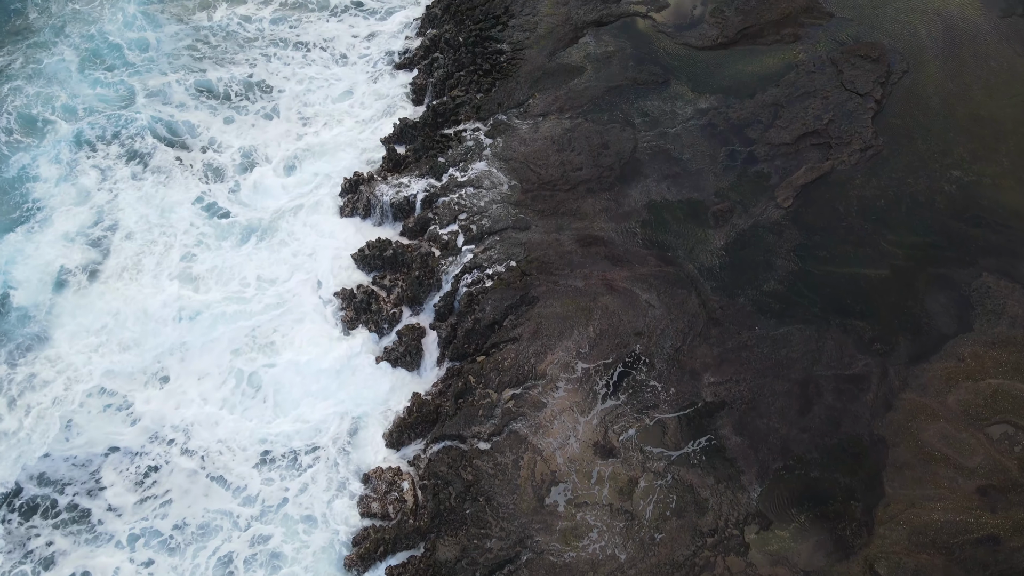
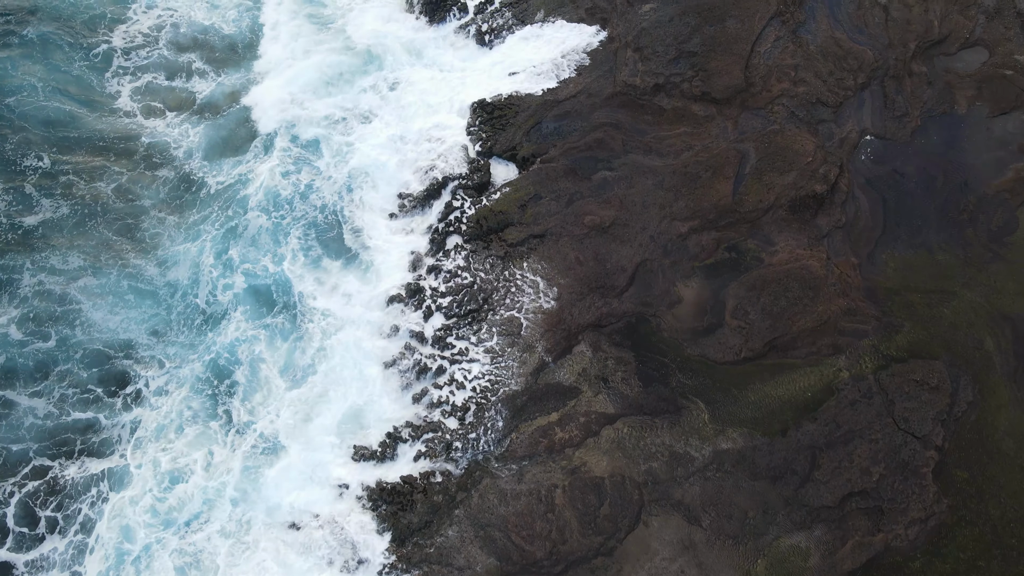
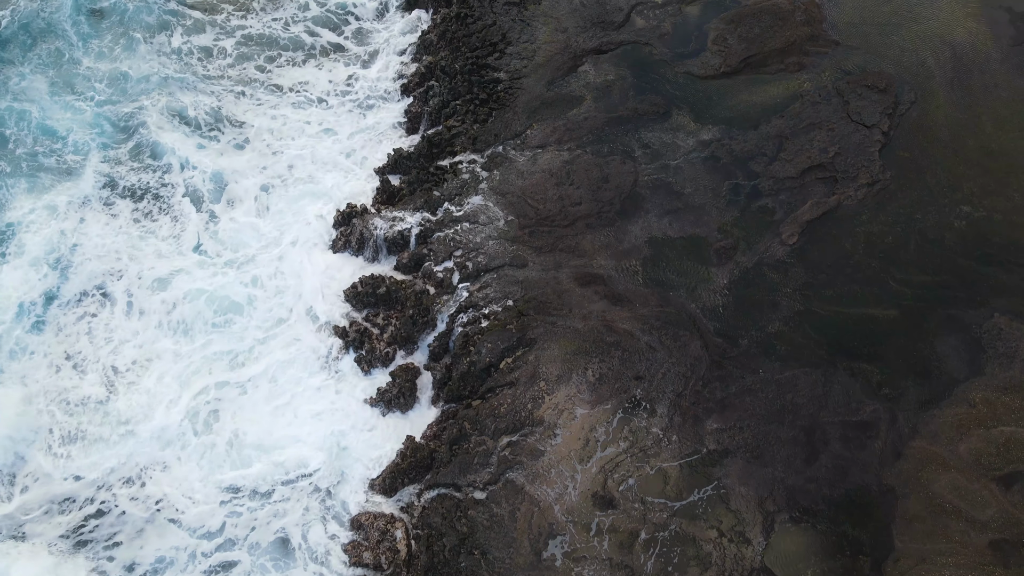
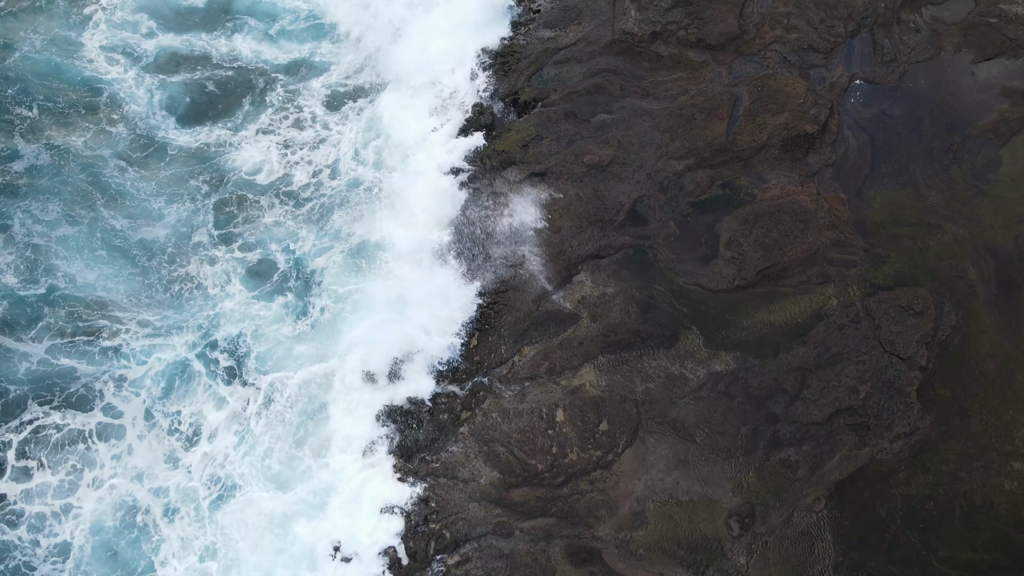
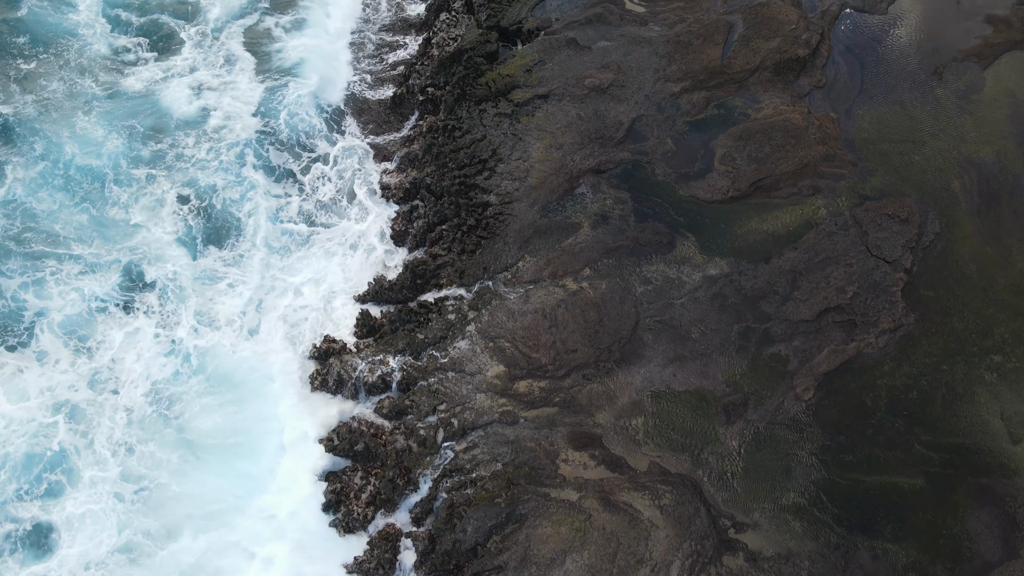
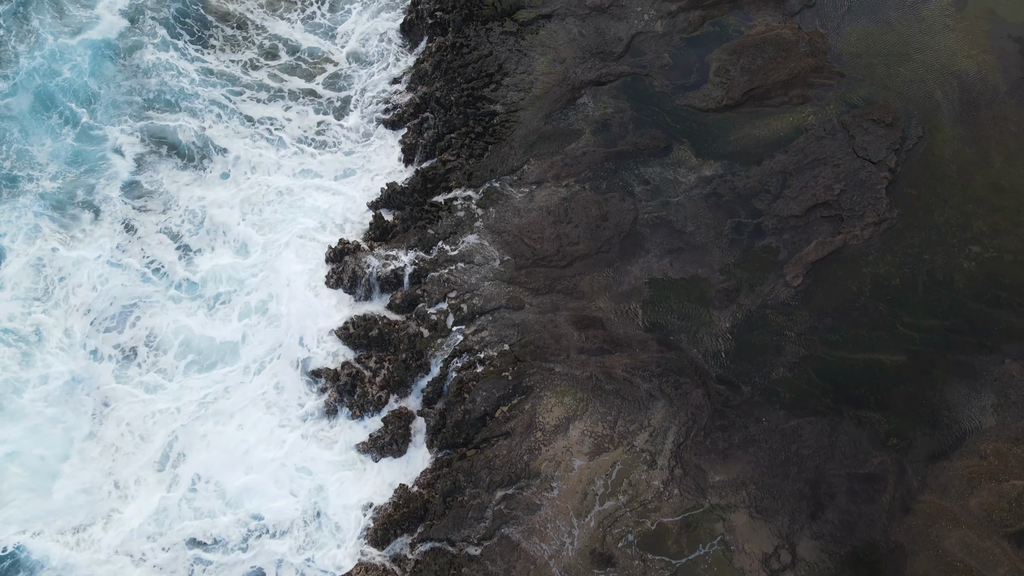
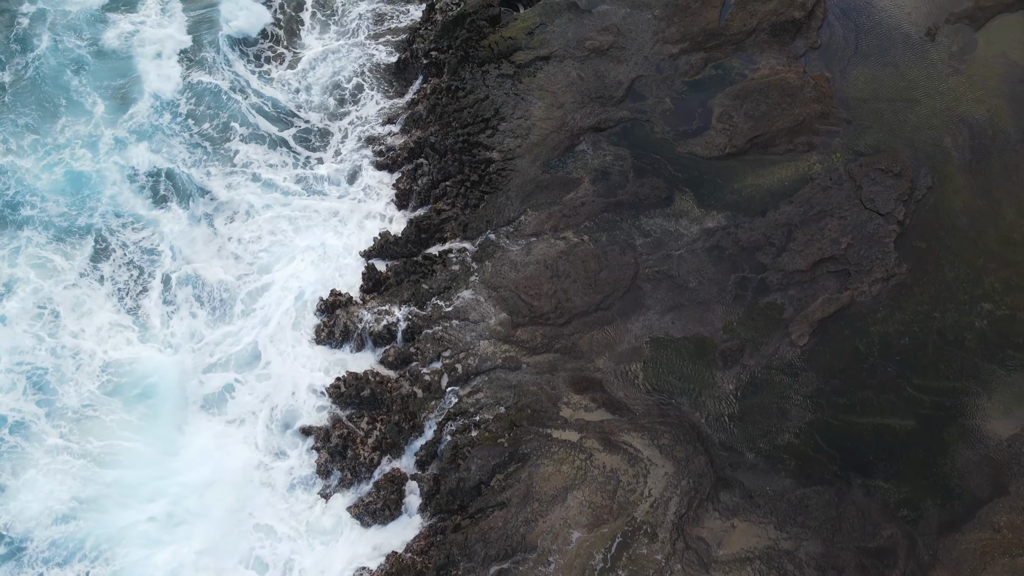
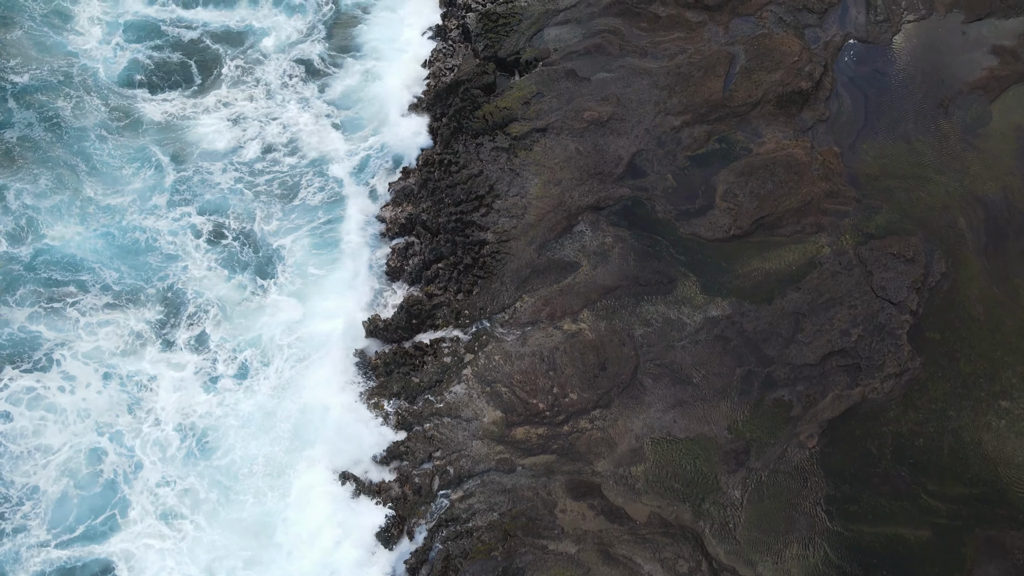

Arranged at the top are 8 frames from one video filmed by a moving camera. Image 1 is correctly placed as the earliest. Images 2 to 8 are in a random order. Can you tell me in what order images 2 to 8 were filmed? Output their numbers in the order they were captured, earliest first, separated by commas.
3, 6, 7, 5, 8, 4, 2
